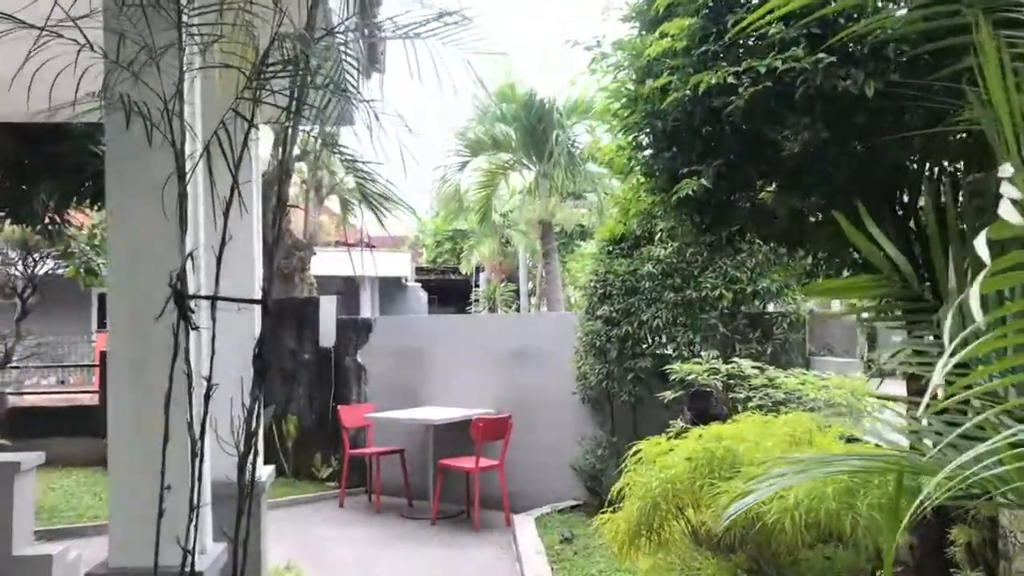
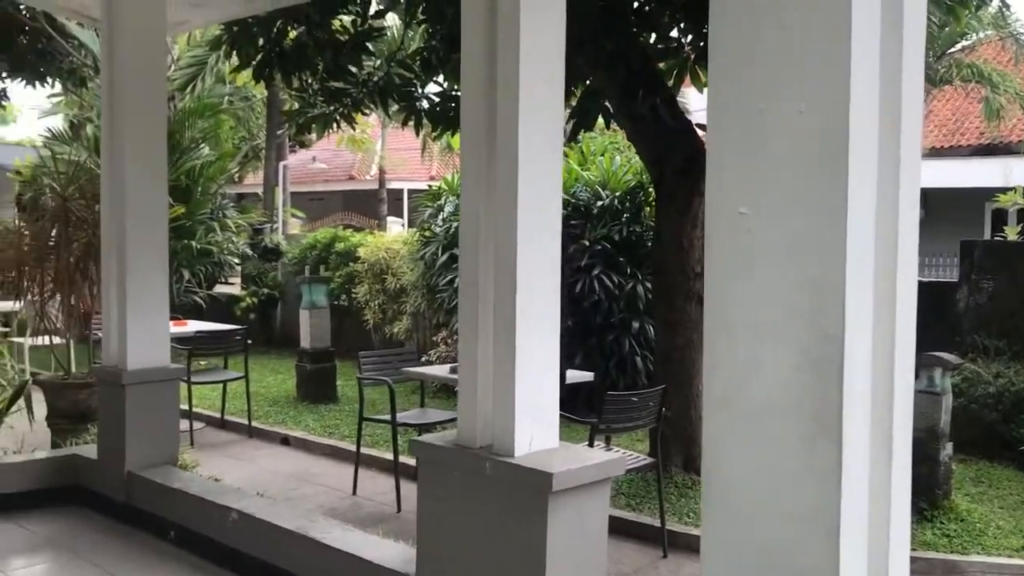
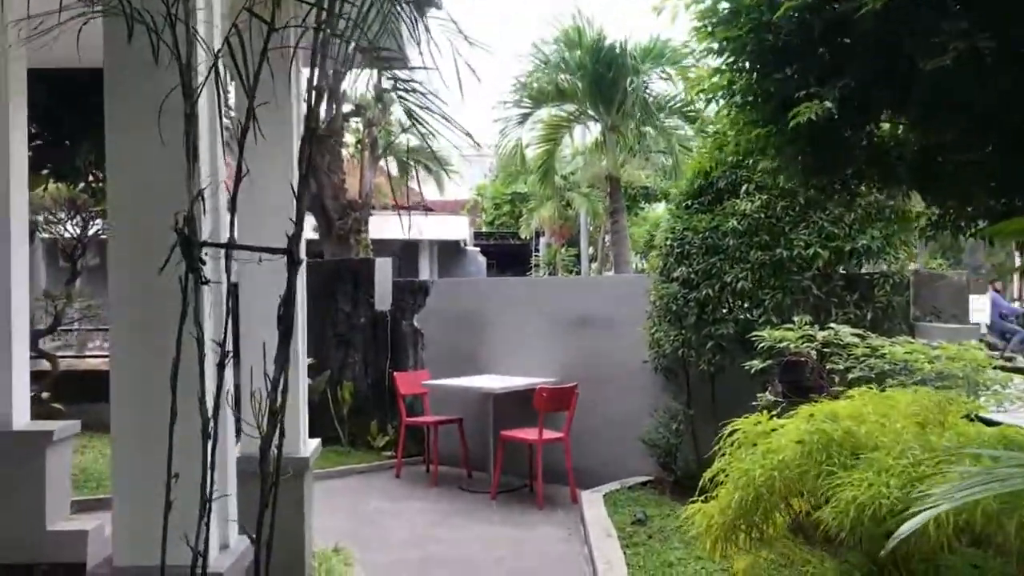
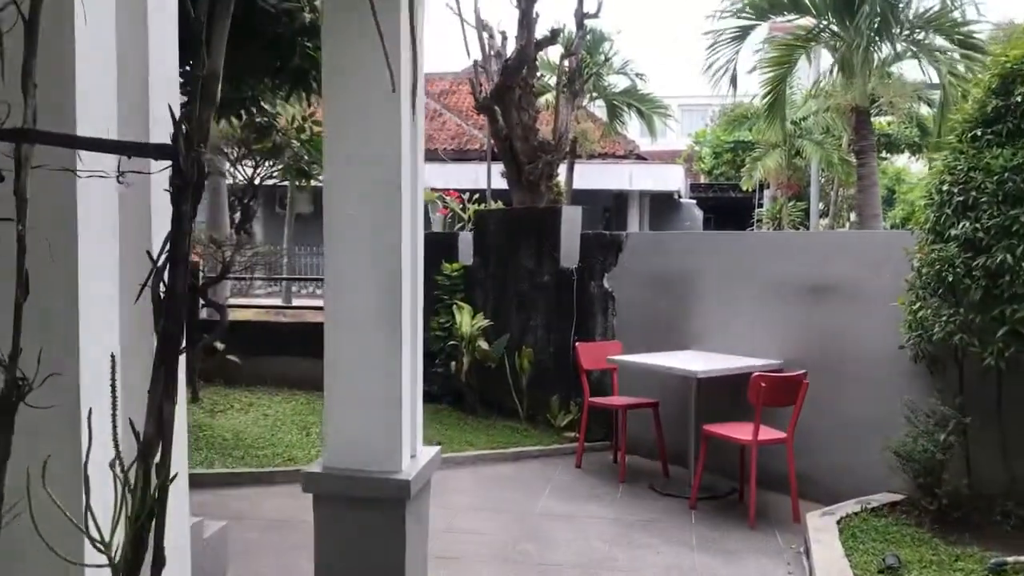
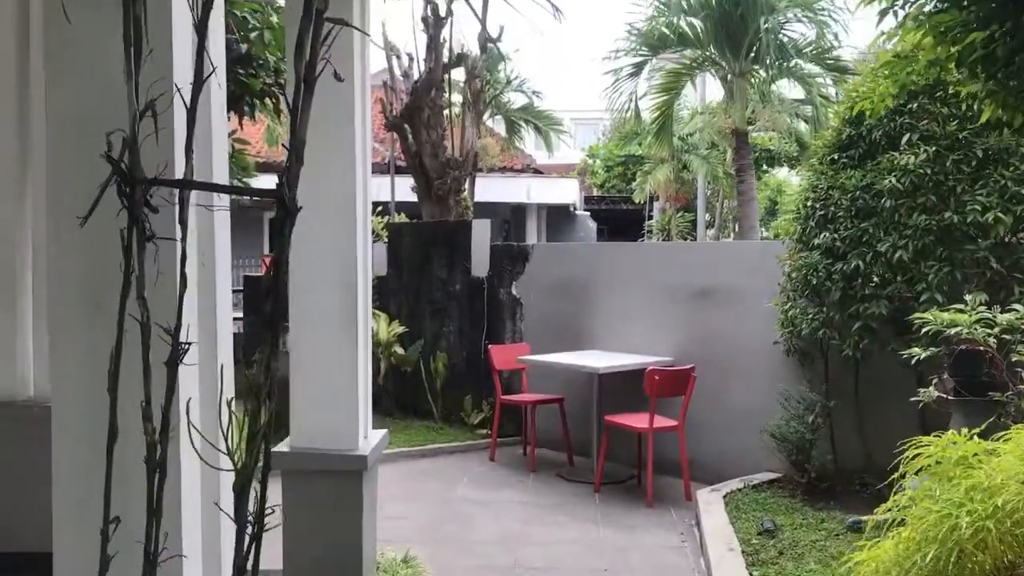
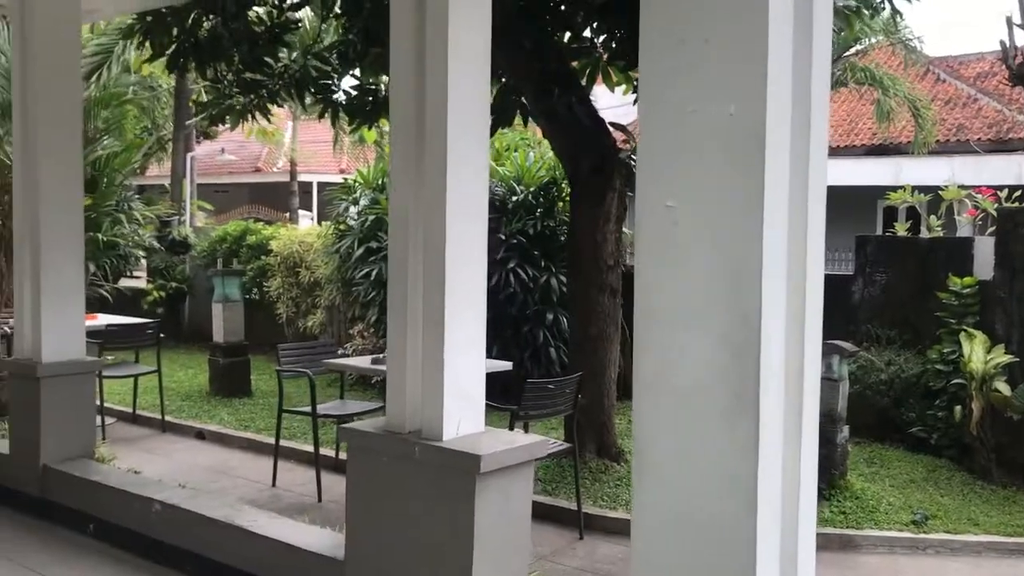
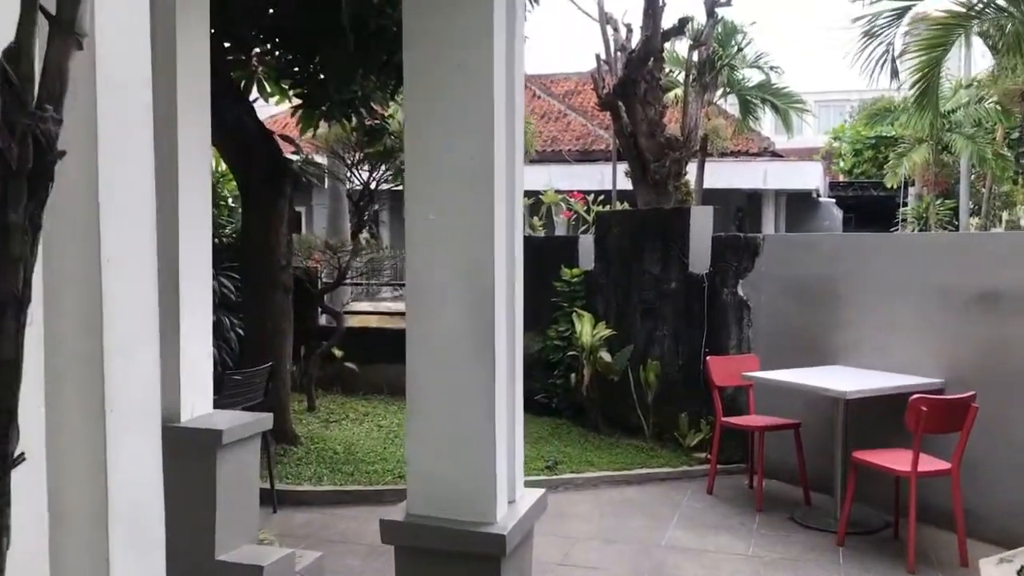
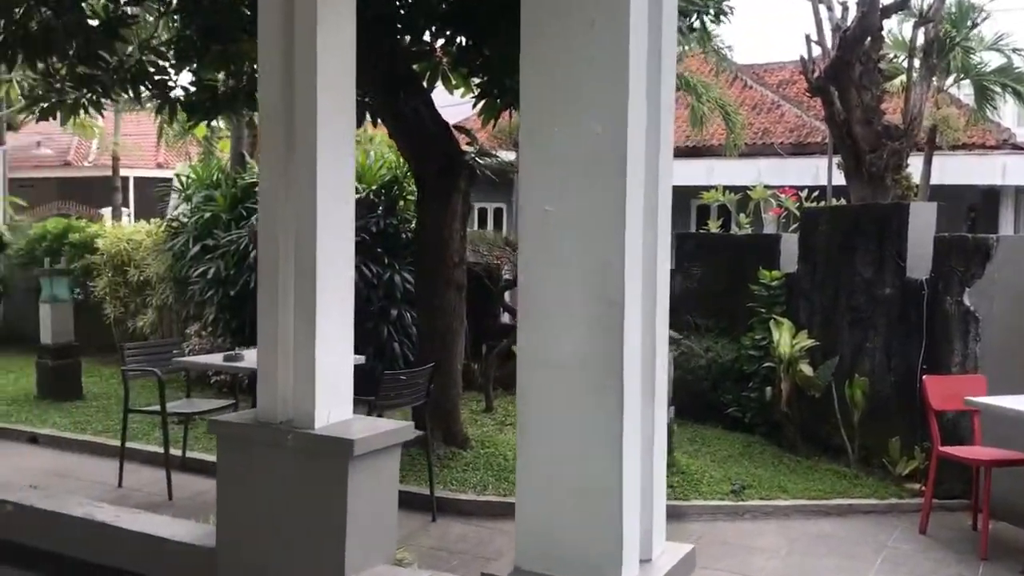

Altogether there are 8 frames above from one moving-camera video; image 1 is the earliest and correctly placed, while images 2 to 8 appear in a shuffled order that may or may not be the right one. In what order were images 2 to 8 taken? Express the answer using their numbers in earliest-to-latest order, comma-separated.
3, 5, 4, 7, 8, 6, 2
